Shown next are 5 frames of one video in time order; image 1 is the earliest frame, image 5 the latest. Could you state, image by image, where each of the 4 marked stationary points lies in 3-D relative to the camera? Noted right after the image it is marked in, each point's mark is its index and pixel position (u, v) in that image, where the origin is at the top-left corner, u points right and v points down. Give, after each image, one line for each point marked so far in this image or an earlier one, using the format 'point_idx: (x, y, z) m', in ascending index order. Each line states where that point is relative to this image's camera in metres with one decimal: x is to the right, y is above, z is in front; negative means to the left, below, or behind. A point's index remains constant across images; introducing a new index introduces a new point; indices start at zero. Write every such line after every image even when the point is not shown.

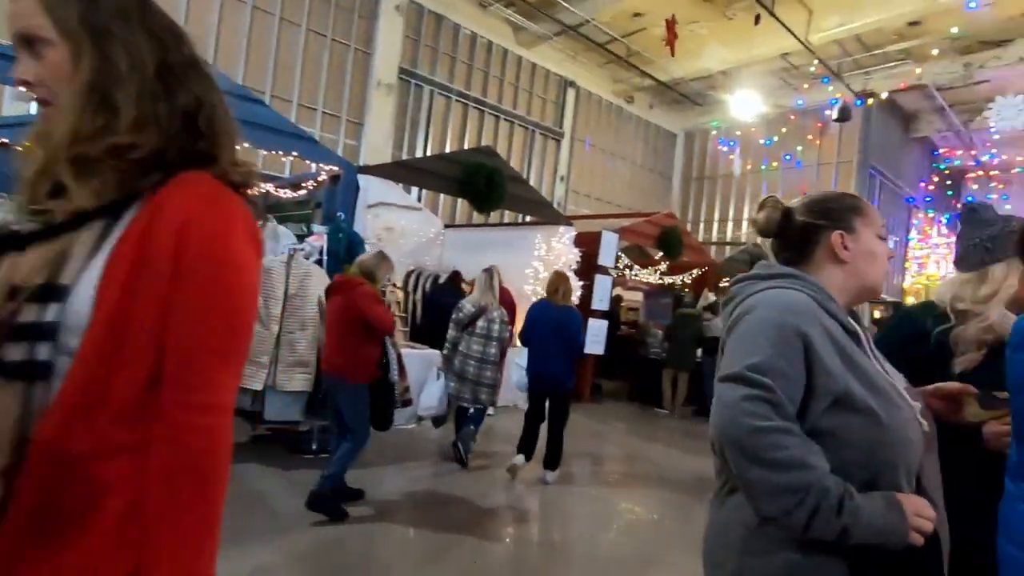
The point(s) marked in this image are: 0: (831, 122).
0: (+7.5, +3.9, +12.6) m
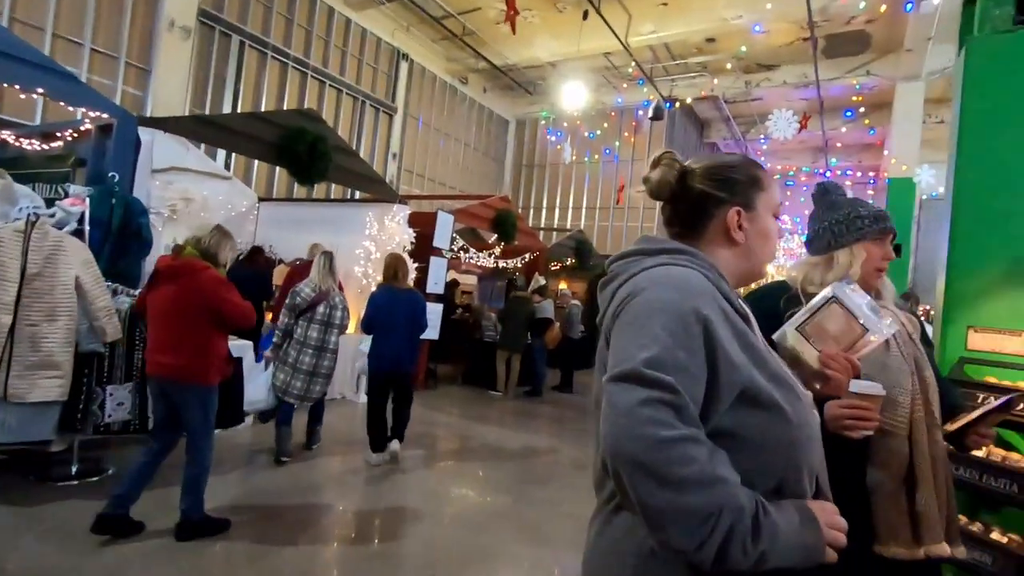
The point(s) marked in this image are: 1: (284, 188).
0: (+3.4, +4.3, +13.8) m
1: (-4.2, +1.8, +9.9) m
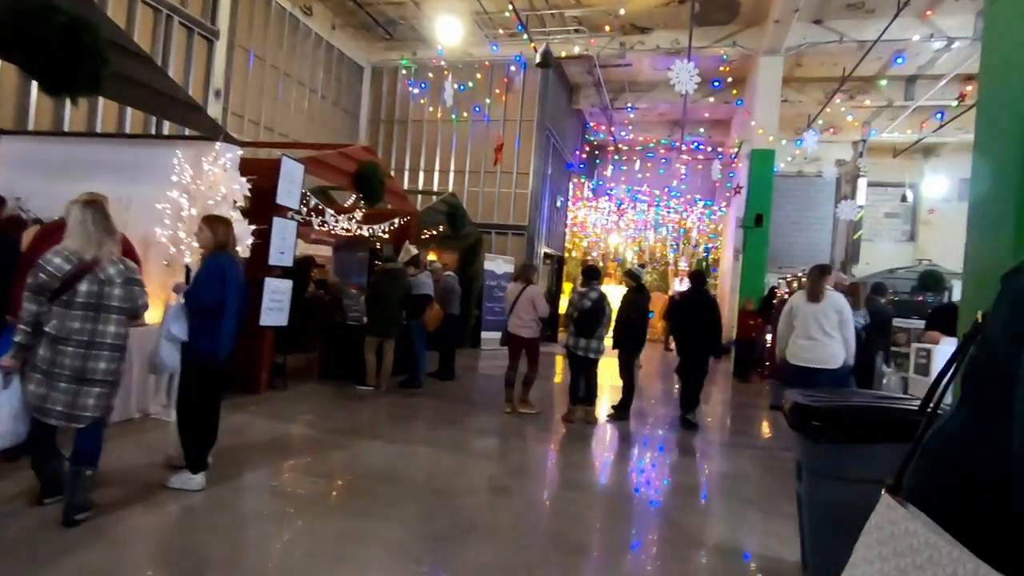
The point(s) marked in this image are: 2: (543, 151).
0: (+0.1, +5.0, +12.8) m
1: (-6.1, +2.2, +7.1) m
2: (+0.7, +3.3, +12.9) m
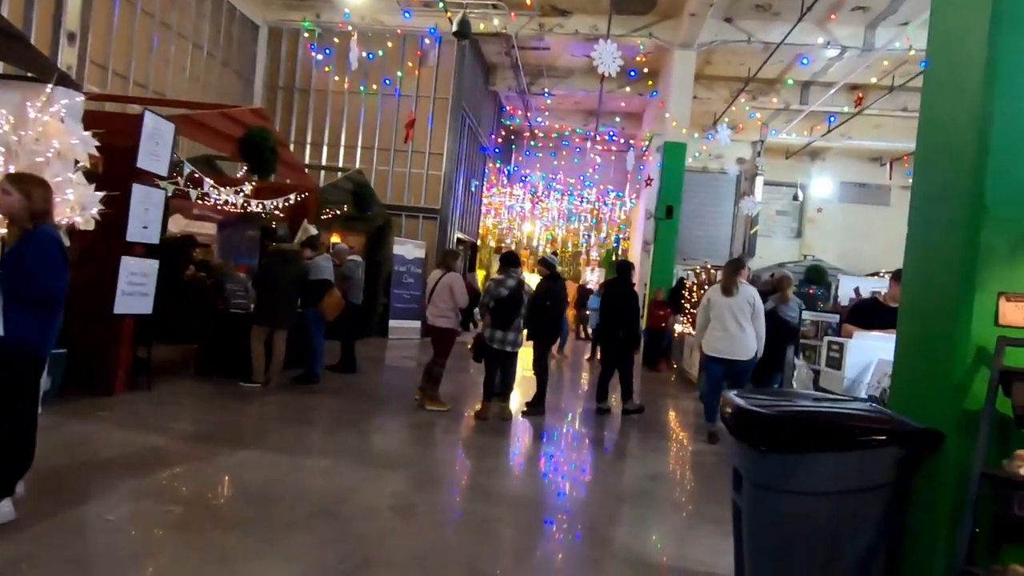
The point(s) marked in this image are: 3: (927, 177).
0: (-1.8, +5.3, +12.1) m
1: (-7.1, +2.4, +5.5) m
2: (-1.3, +3.6, +12.3) m
3: (+1.8, +0.5, +2.4) m
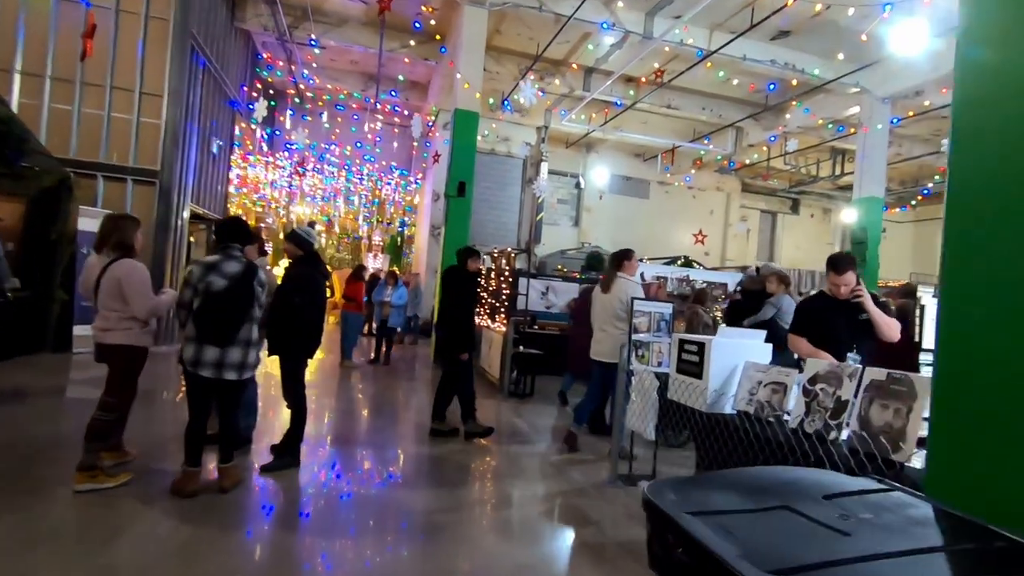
0: (-6.0, +5.4, +8.7) m
1: (-8.4, +2.4, +0.7) m
2: (-5.6, +3.7, +9.2) m
3: (+1.1, +0.5, +1.2) m
